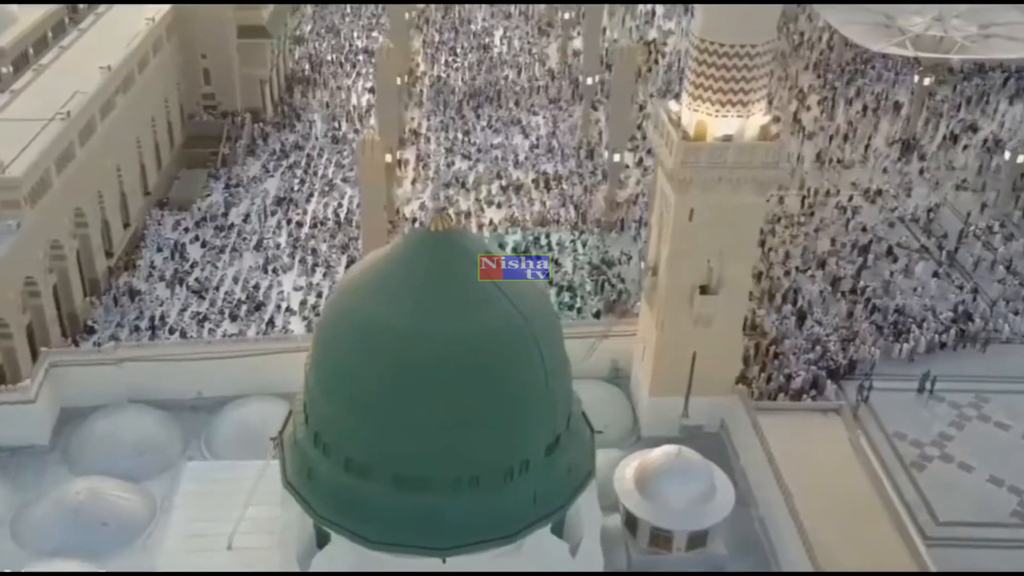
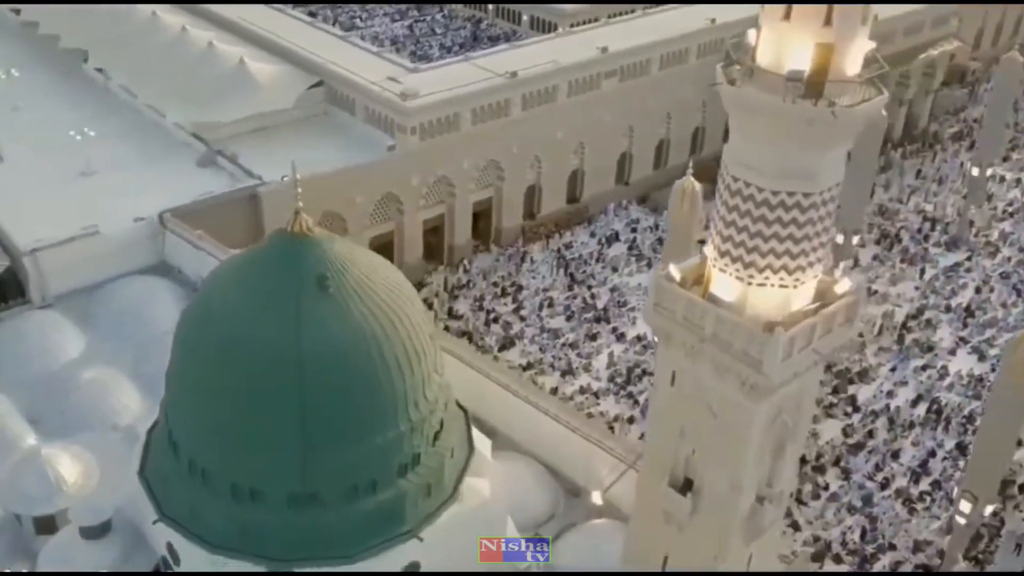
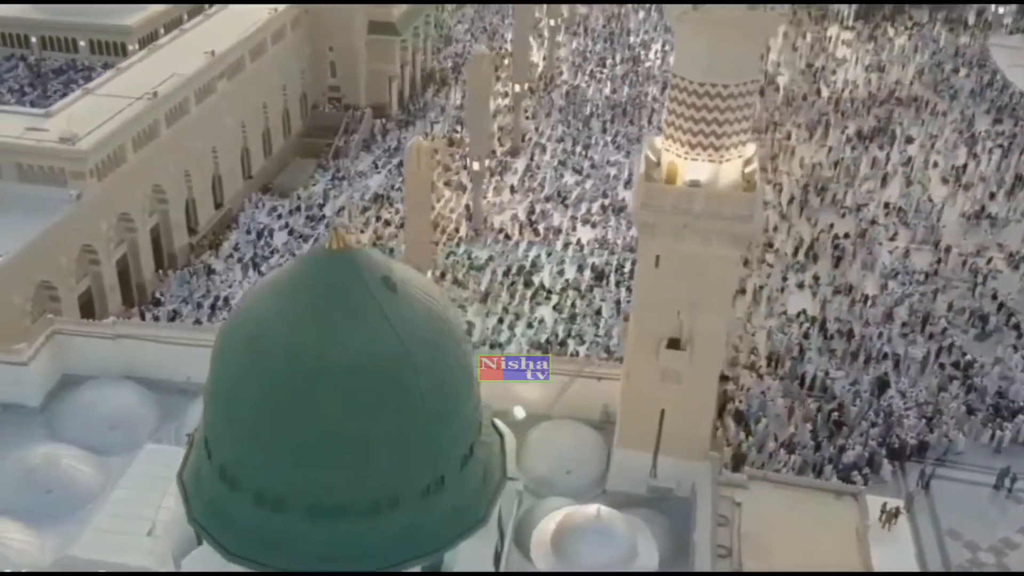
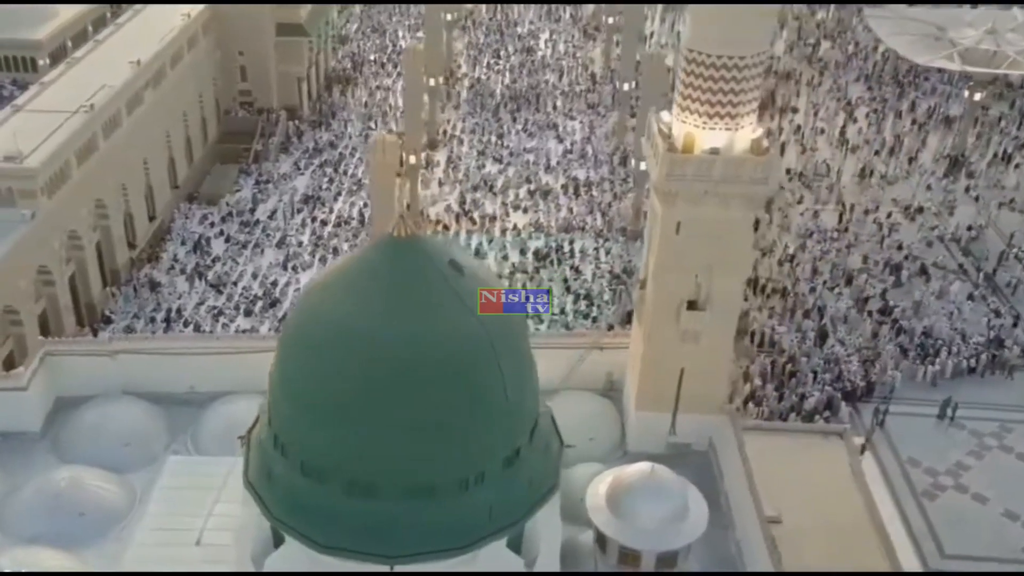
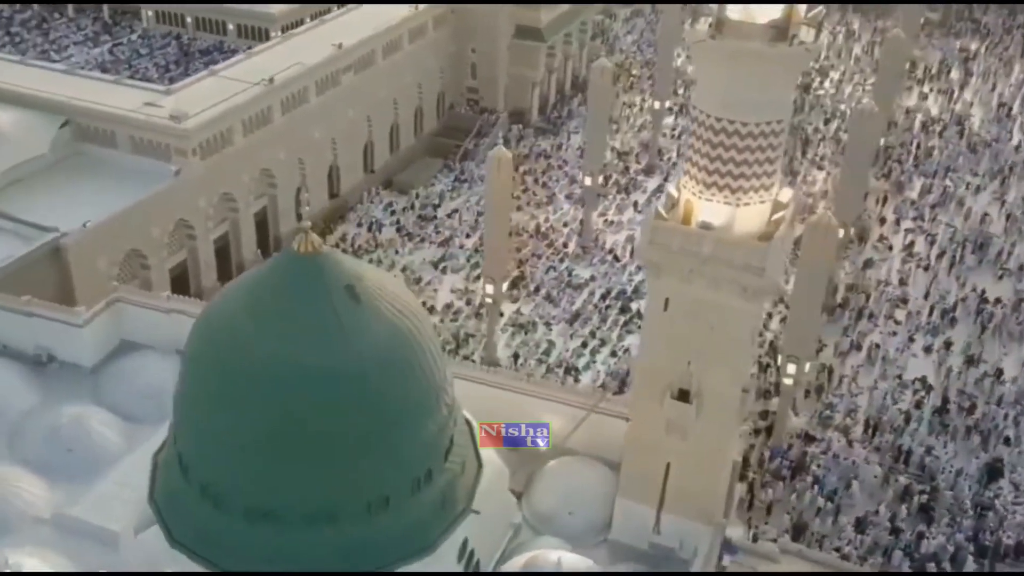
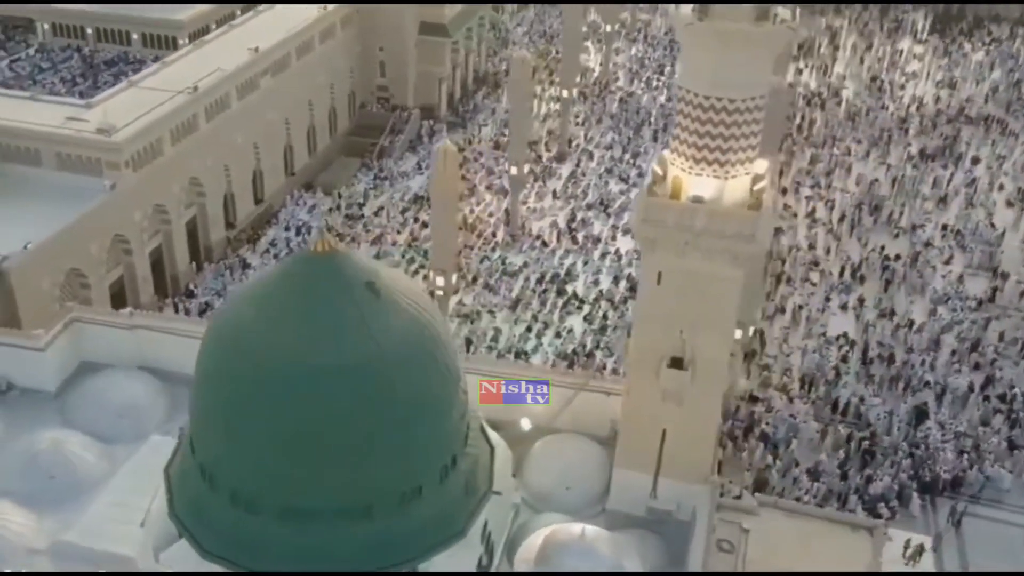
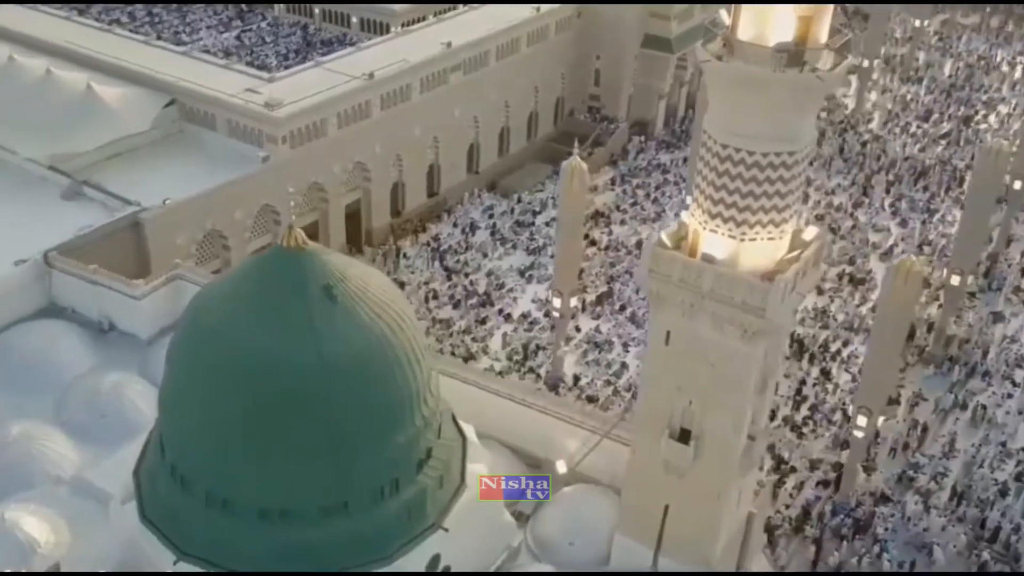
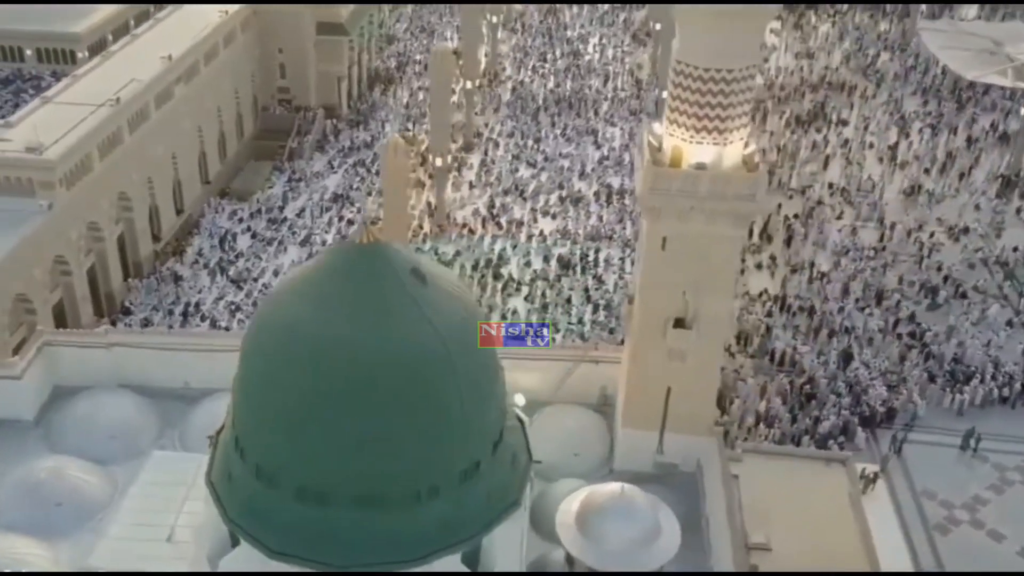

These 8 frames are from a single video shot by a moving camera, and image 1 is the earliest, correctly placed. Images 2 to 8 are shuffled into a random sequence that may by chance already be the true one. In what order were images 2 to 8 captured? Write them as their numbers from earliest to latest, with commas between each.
4, 8, 3, 6, 5, 7, 2
